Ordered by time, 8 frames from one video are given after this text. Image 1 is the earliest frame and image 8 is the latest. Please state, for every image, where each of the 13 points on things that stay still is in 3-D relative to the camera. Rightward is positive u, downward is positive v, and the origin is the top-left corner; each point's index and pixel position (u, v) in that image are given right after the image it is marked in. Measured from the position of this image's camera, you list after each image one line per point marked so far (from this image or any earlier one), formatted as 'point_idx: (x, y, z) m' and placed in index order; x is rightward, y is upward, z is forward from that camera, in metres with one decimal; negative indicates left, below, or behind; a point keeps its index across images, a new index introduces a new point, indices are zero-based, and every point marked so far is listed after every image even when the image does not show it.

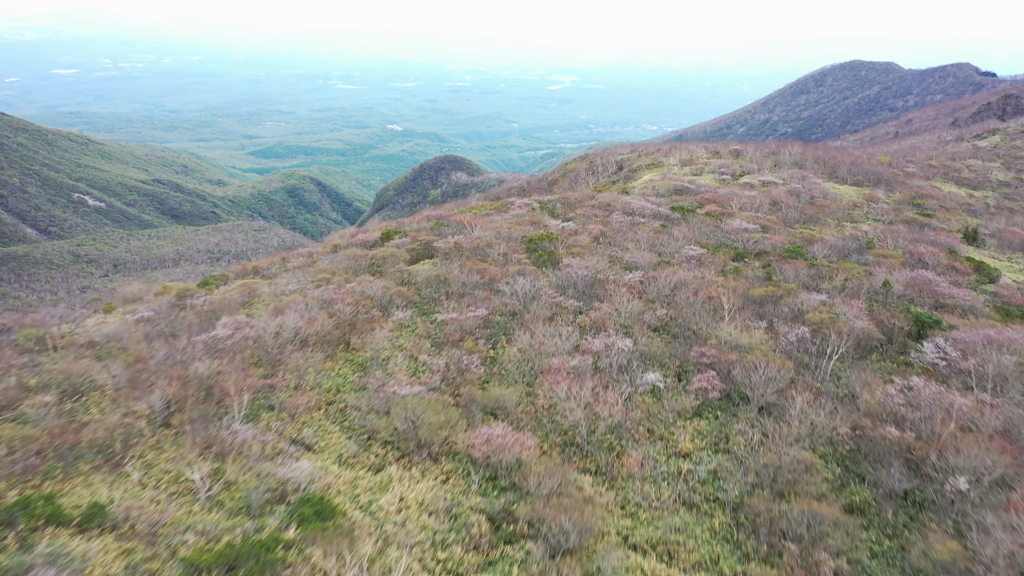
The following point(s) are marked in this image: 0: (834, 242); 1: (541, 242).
0: (+6.5, +0.9, +16.5) m
1: (+0.5, +0.8, +13.5) m
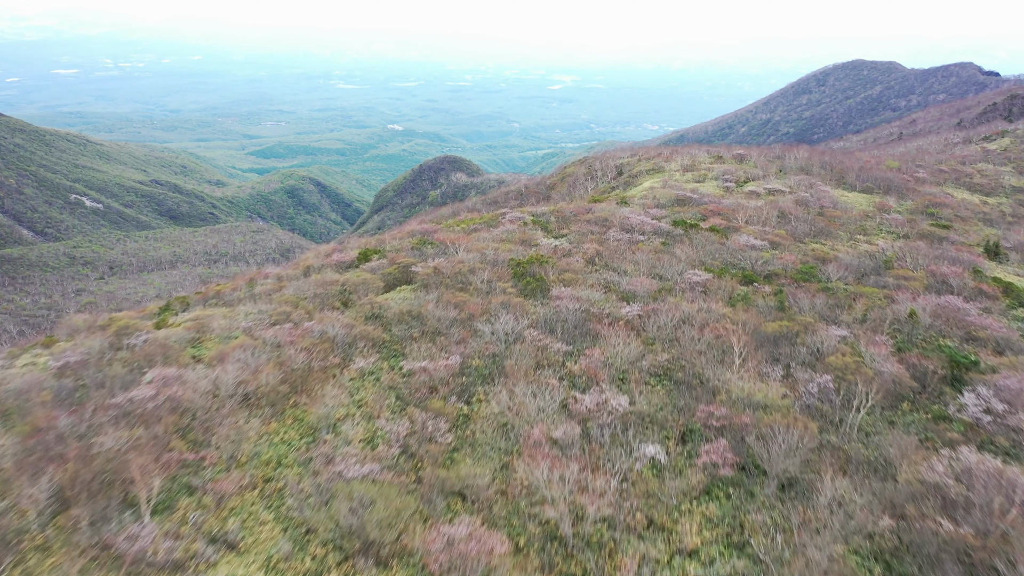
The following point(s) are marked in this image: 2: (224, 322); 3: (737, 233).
0: (+6.3, +0.5, +15.2) m
1: (+0.3, +0.3, +12.2) m
2: (-3.7, -0.5, +10.3) m
3: (+4.7, +1.1, +17.2) m
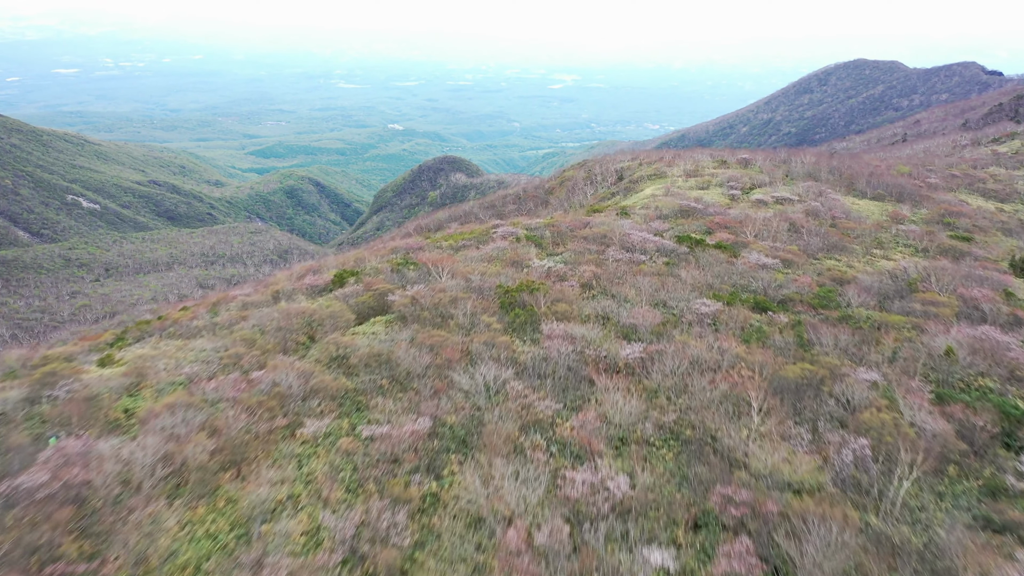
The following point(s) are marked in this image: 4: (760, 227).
0: (+6.1, +0.1, +14.0) m
1: (+0.1, -0.1, +11.0) m
2: (-3.8, -0.9, +9.1) m
3: (+4.6, +0.7, +15.9) m
4: (+5.8, +1.5, +18.9) m
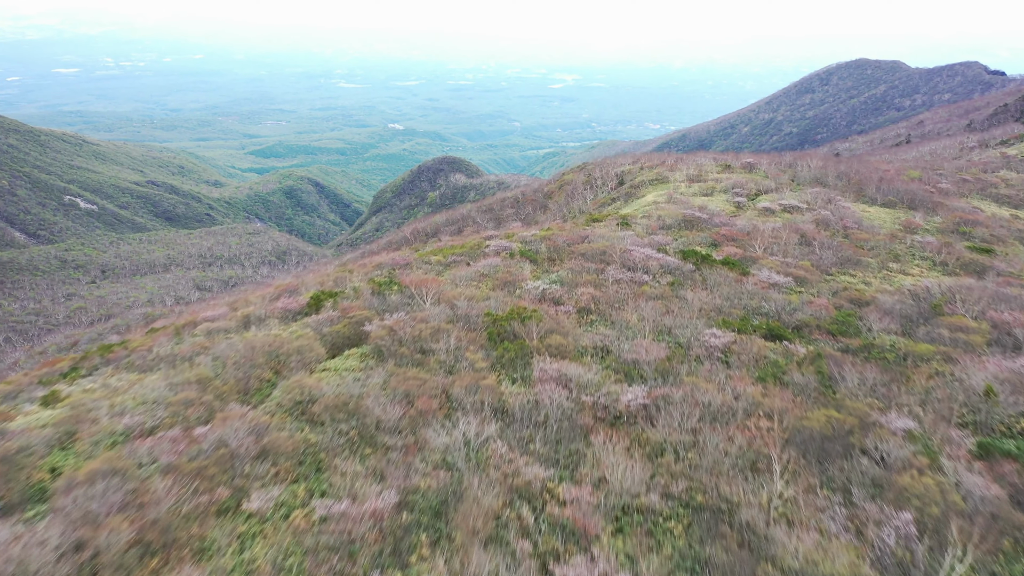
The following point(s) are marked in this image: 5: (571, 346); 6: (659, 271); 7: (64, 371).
0: (+6.0, -0.3, +12.9) m
1: (0.0, -0.4, +10.0) m
2: (-4.0, -1.2, +8.0) m
3: (+4.4, +0.4, +14.9) m
4: (+5.7, +1.1, +17.9) m
5: (+0.7, -0.7, +9.5) m
6: (+2.4, +0.3, +13.3) m
7: (-6.2, -1.1, +11.2) m
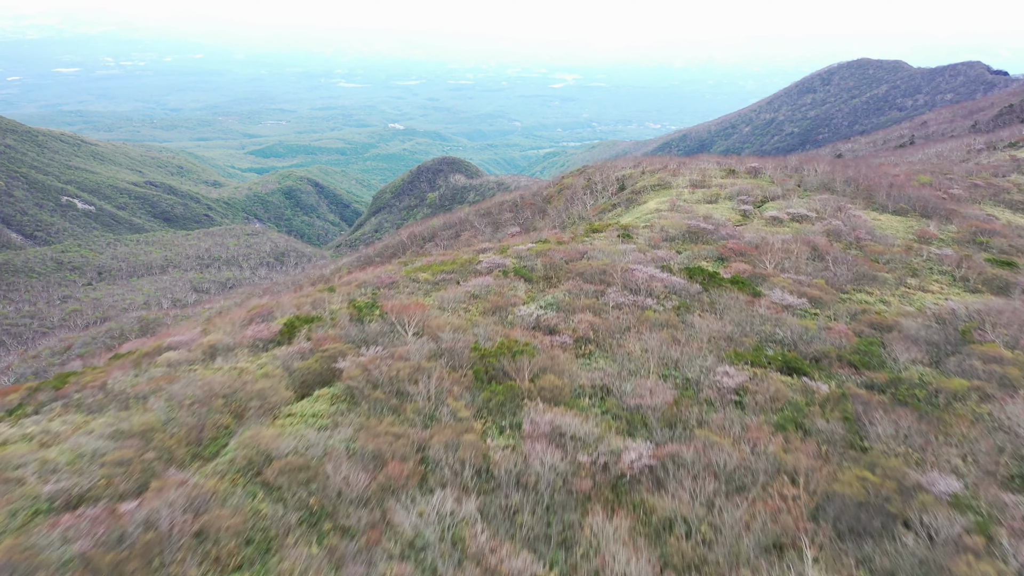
0: (+5.9, -0.6, +11.9) m
1: (-0.2, -0.8, +8.9) m
2: (-4.1, -1.6, +7.0) m
3: (+4.3, 0.0, +13.8) m
4: (+5.6, +0.8, +16.9) m
5: (+0.6, -1.0, +8.4) m
6: (+2.3, -0.1, +12.3) m
7: (-6.3, -1.5, +10.2) m
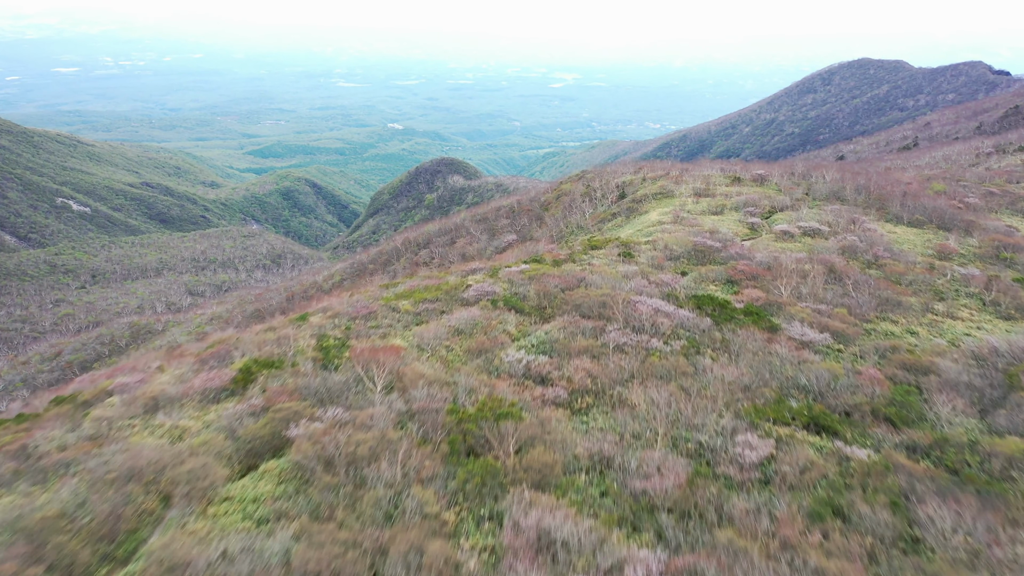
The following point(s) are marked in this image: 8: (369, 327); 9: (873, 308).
0: (+5.7, -1.1, +10.5) m
1: (-0.3, -1.3, +7.6) m
2: (-4.3, -2.1, +5.7) m
3: (+4.2, -0.5, +12.5) m
4: (+5.4, +0.3, +15.5) m
5: (+0.4, -1.5, +7.1) m
6: (+2.1, -0.6, +11.0) m
7: (-6.4, -2.0, +8.8) m
8: (-2.1, -0.5, +12.0) m
9: (+6.2, -0.3, +13.9) m
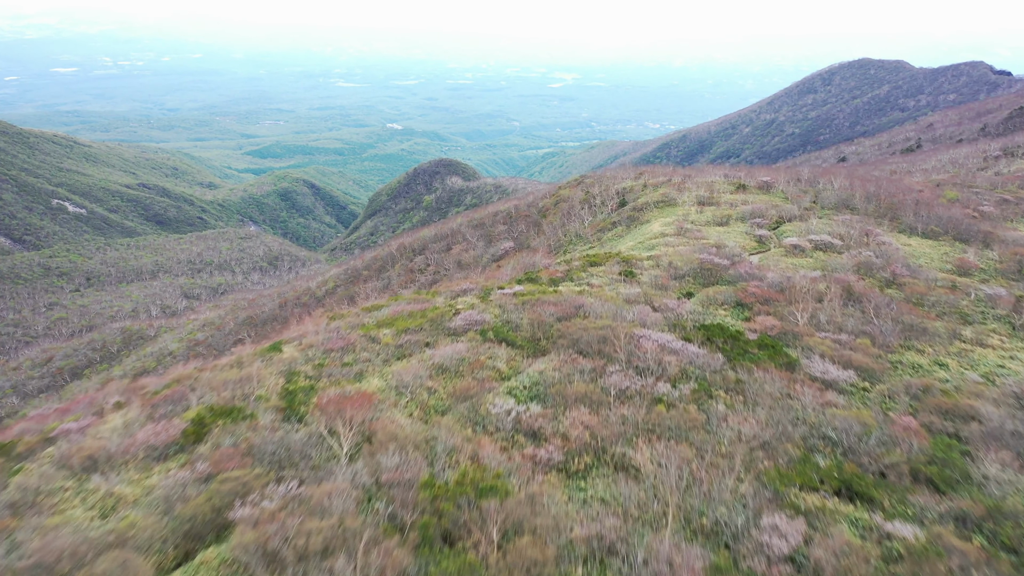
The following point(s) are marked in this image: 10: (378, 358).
0: (+5.6, -1.5, +9.4) m
1: (-0.4, -1.7, +6.4) m
2: (-4.4, -2.5, +4.5) m
3: (+4.0, -0.9, +11.3) m
4: (+5.3, -0.1, +14.4) m
5: (+0.3, -1.9, +5.9) m
6: (+2.0, -1.0, +9.8) m
7: (-6.6, -2.4, +7.7) m
8: (-2.2, -0.9, +10.8) m
9: (+6.1, -0.8, +12.8) m
10: (-1.8, -0.9, +11.1) m
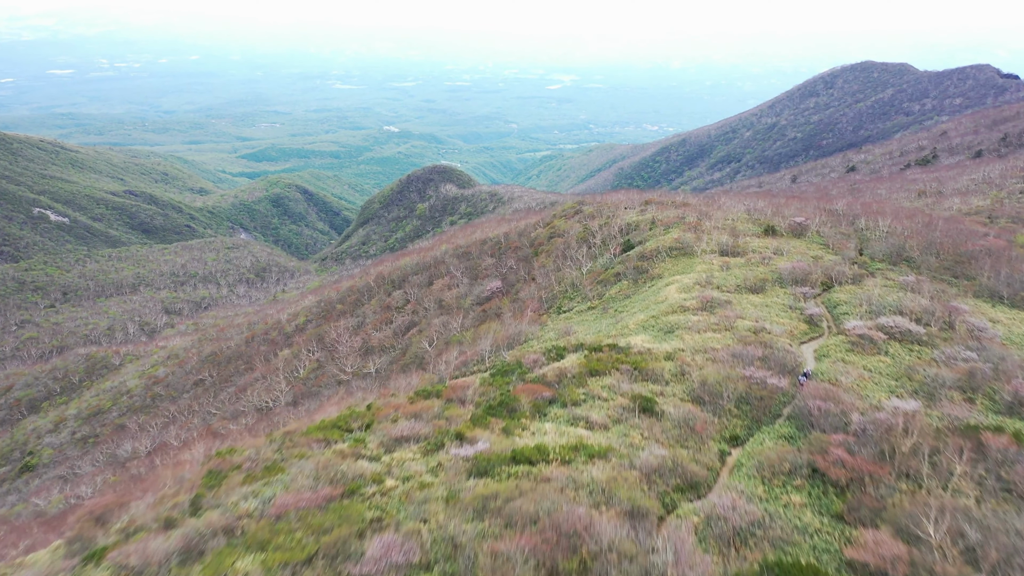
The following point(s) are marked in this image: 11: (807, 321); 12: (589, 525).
0: (+5.1, -3.4, +4.5) m
1: (-0.9, -3.6, +1.5) m
2: (-4.8, -4.4, -0.4) m
3: (+3.6, -2.8, +6.4) m
4: (+4.8, -2.0, +9.5) m
5: (-0.2, -3.8, +1.0) m
6: (+1.5, -2.9, +4.9) m
7: (-7.0, -4.3, +2.7) m
8: (-2.7, -2.8, +5.9) m
9: (+5.6, -2.6, +7.9) m
10: (-2.3, -2.8, +6.1) m
11: (+5.9, -0.6, +16.1) m
12: (+0.8, -2.2, +7.7) m
